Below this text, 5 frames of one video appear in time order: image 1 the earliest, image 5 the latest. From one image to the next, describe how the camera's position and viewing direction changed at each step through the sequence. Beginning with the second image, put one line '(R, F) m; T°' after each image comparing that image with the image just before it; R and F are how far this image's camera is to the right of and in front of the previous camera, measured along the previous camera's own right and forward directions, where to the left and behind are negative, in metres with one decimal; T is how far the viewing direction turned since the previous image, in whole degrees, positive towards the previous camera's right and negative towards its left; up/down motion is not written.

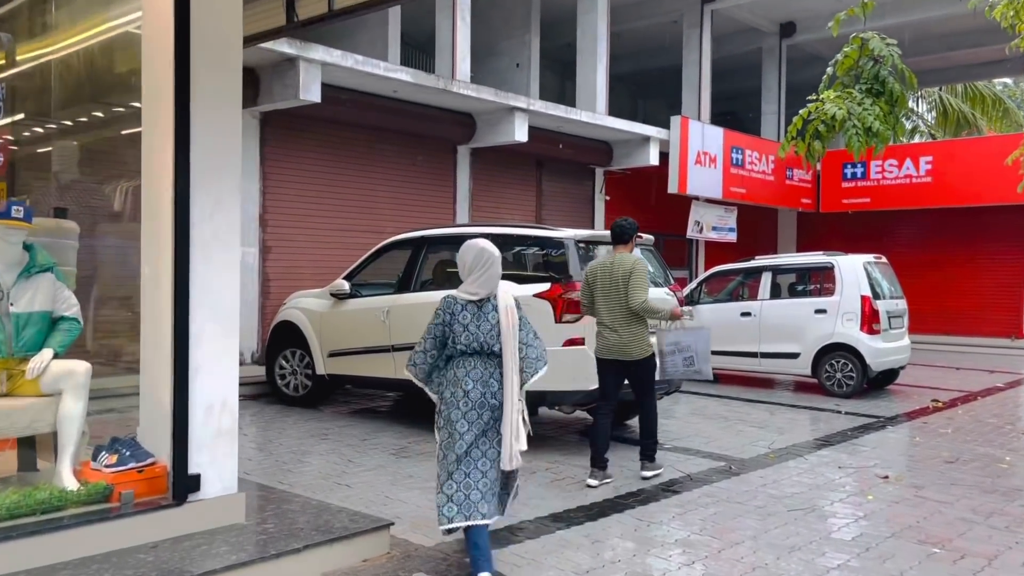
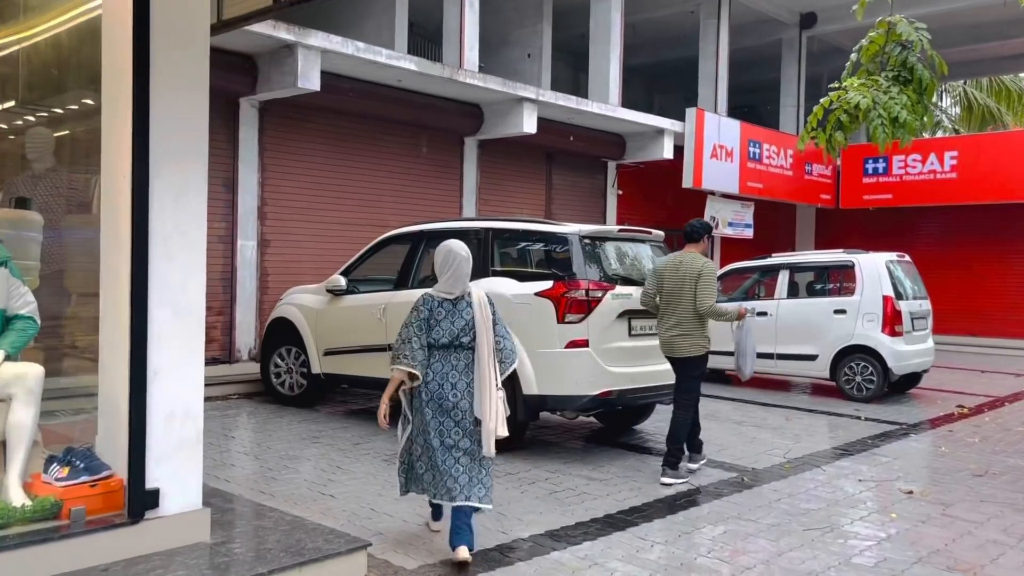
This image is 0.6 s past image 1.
(+0.1, +0.4) m; -1°
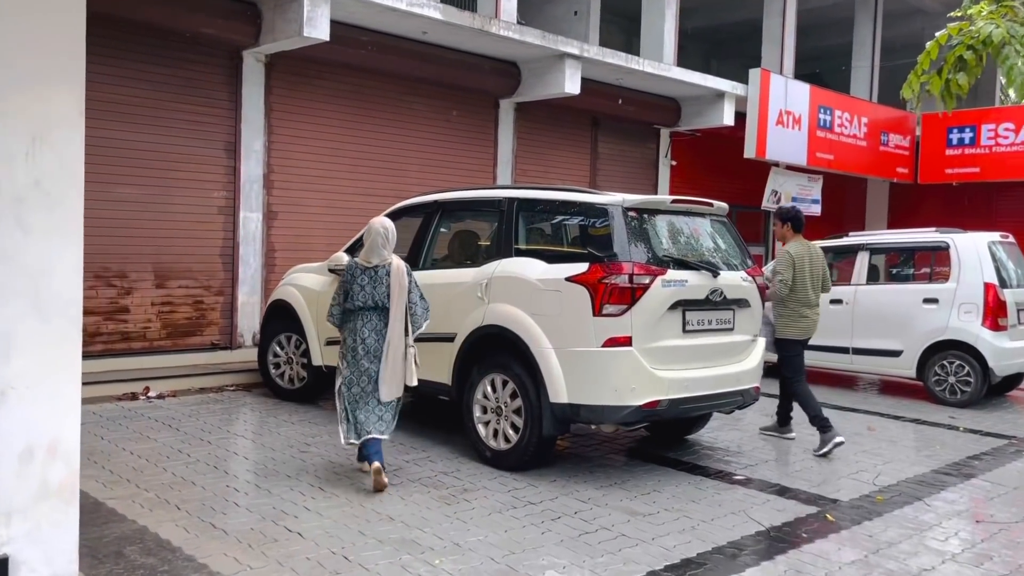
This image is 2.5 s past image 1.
(+0.1, +1.2) m; -3°
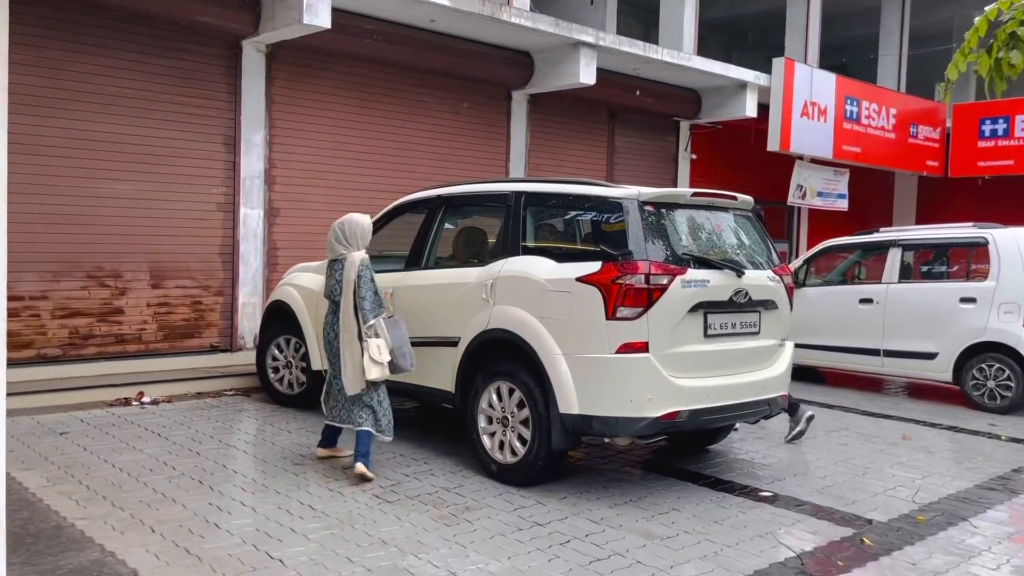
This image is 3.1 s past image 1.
(+0.1, +0.4) m; -1°
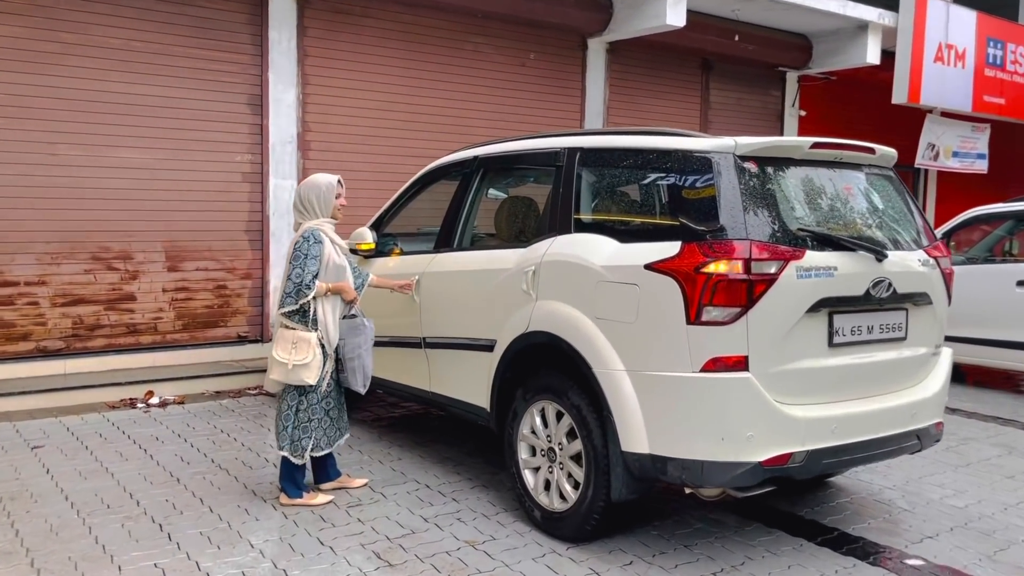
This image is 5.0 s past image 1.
(+0.2, +1.3) m; -6°
